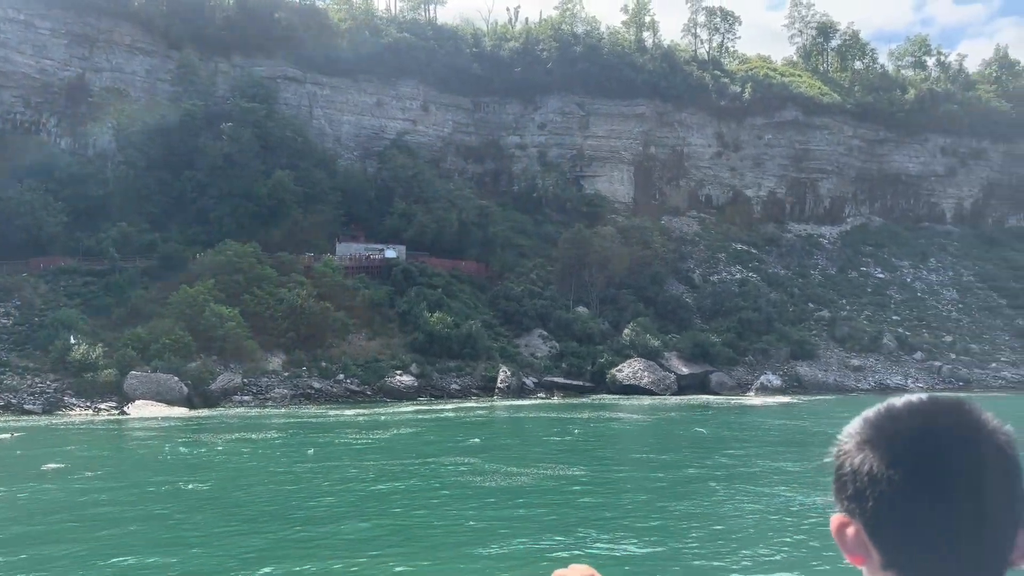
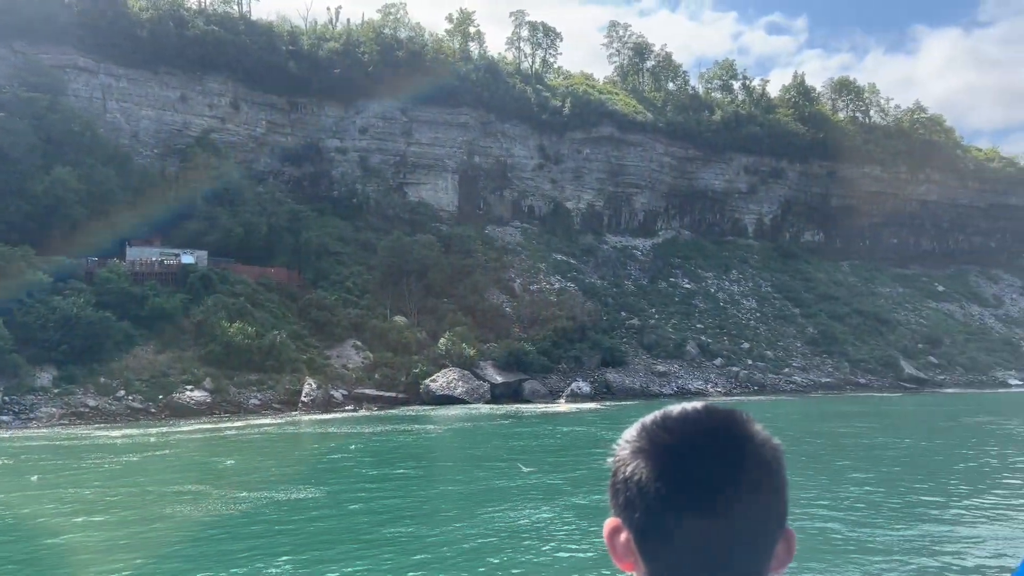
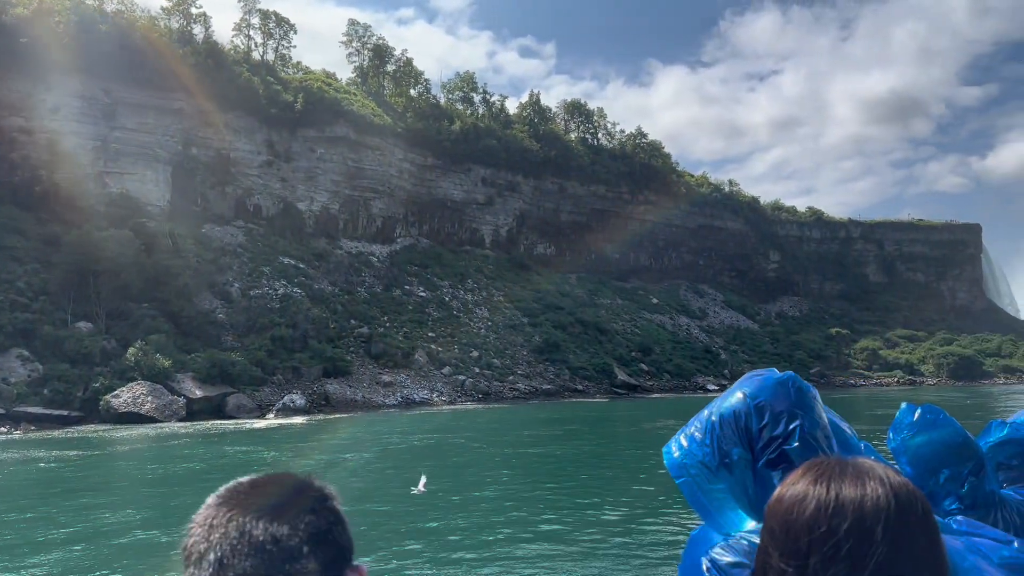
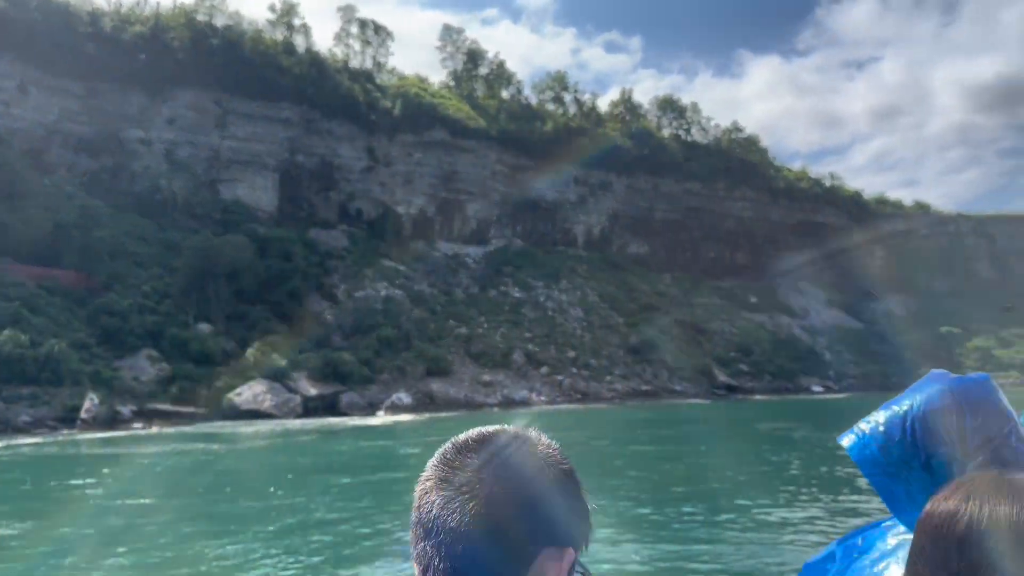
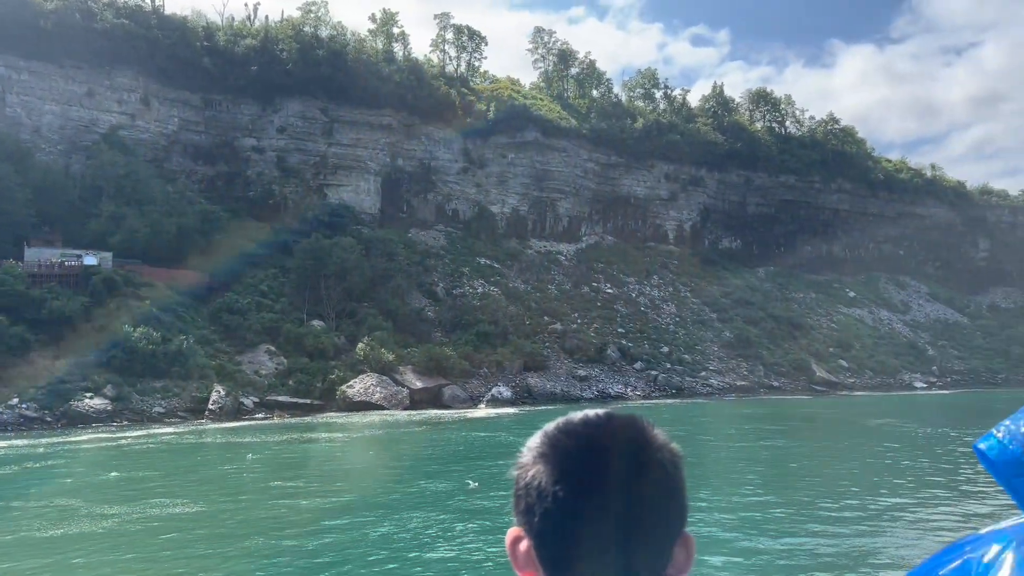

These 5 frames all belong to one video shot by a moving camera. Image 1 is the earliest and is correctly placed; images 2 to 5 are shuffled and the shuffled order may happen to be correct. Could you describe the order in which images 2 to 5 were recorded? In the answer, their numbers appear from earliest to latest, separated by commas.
2, 5, 4, 3
